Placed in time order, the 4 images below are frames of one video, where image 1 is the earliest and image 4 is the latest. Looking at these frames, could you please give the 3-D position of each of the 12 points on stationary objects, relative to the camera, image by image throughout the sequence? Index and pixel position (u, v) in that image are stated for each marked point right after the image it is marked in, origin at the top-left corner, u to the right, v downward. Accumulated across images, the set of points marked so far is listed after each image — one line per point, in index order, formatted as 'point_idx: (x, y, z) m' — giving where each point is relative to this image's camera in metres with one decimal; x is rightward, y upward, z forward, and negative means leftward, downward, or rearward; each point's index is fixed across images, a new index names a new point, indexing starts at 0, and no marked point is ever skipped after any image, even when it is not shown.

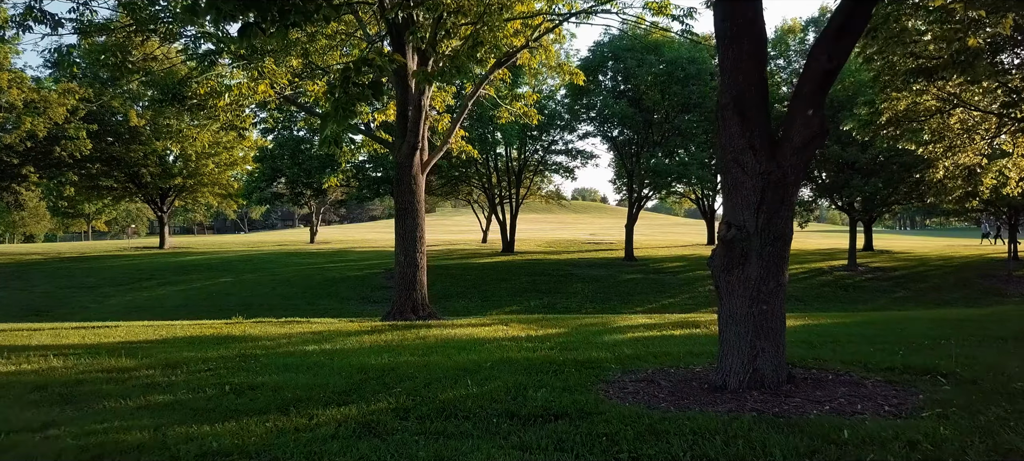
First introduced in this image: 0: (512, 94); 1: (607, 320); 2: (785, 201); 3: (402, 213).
0: (0.0, +4.0, +16.0) m
1: (+1.6, -1.5, +9.0) m
2: (+2.2, +0.2, +4.4) m
3: (-2.0, +0.3, +10.2) m
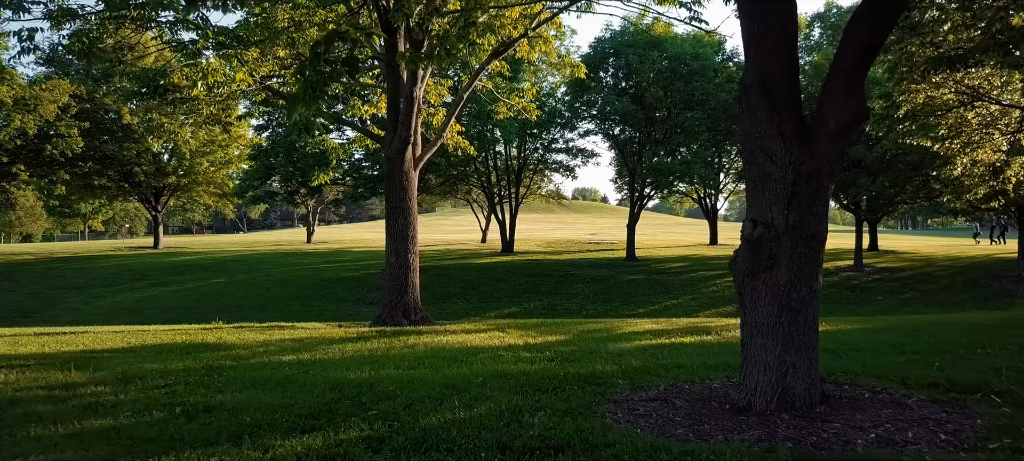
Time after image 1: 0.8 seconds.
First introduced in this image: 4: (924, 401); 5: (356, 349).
0: (-0.1, +4.0, +15.4) m
1: (+1.5, -1.4, +8.4) m
2: (+2.1, +0.2, +3.8) m
3: (-2.1, +0.3, +9.6) m
4: (+3.1, -1.3, +4.1) m
5: (-1.9, -1.4, +6.6) m
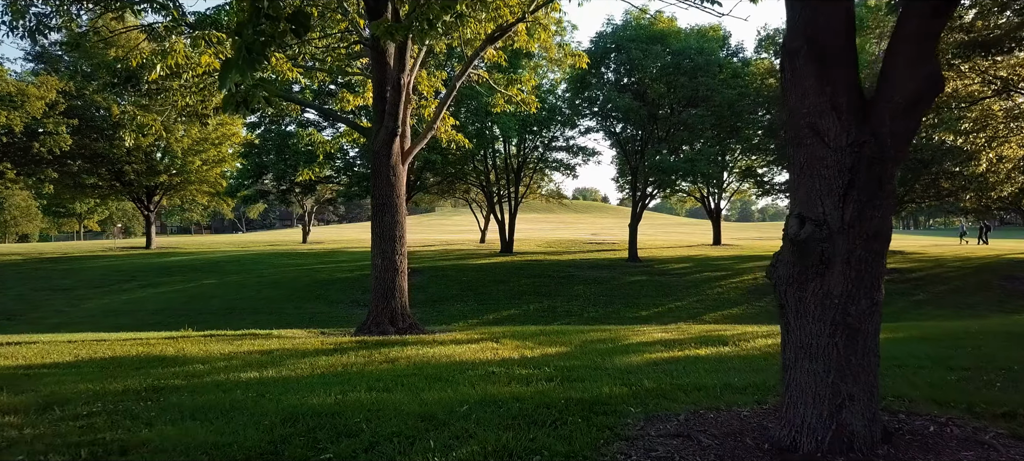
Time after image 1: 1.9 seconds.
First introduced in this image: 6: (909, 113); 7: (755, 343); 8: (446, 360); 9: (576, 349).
0: (-0.1, +4.0, +14.7) m
1: (+1.5, -1.4, +7.7) m
2: (+2.1, +0.2, +3.1) m
3: (-2.1, +0.3, +8.9) m
4: (+3.0, -1.3, +3.4) m
5: (-1.9, -1.4, +5.8) m
6: (+2.2, +0.7, +3.1) m
7: (+3.1, -1.4, +7.0) m
8: (-0.7, -1.4, +5.8) m
9: (+0.7, -1.4, +6.5) m
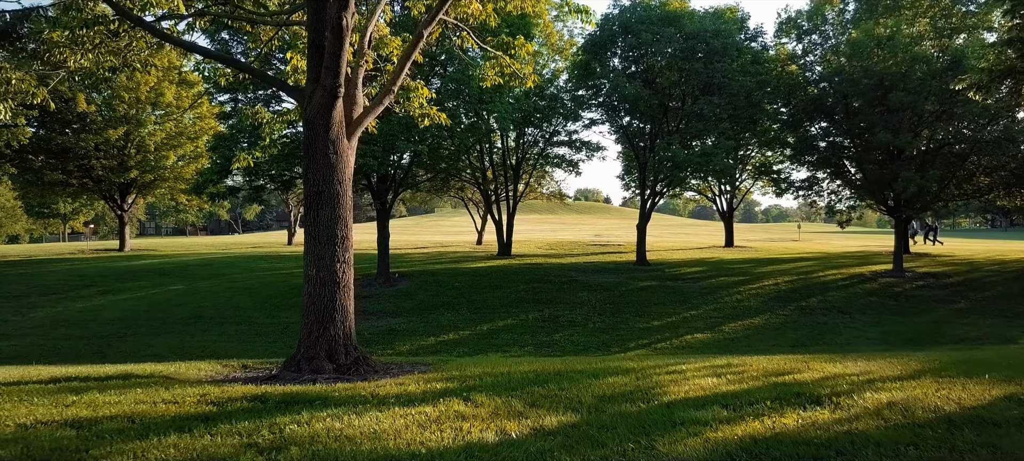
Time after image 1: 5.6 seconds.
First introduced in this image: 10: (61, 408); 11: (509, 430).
0: (-0.3, +4.0, +12.3) m
1: (+1.3, -1.4, +5.2) m
2: (+1.9, +0.3, +0.6) m
3: (-2.3, +0.4, +6.5) m
4: (+2.8, -1.2, +0.9) m
5: (-2.1, -1.4, +3.4) m
6: (+2.0, +0.7, +0.6) m
7: (+2.9, -1.4, +4.6) m
8: (-0.9, -1.3, +3.4) m
9: (+0.6, -1.4, +4.0) m
10: (-3.6, -1.4, +4.4) m
11: (0.0, -1.3, +3.8) m
